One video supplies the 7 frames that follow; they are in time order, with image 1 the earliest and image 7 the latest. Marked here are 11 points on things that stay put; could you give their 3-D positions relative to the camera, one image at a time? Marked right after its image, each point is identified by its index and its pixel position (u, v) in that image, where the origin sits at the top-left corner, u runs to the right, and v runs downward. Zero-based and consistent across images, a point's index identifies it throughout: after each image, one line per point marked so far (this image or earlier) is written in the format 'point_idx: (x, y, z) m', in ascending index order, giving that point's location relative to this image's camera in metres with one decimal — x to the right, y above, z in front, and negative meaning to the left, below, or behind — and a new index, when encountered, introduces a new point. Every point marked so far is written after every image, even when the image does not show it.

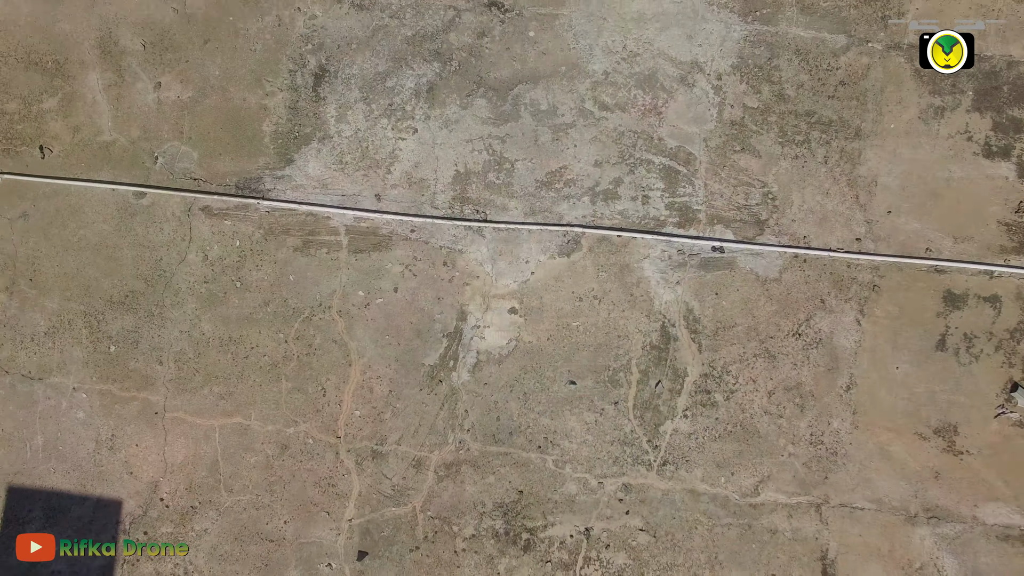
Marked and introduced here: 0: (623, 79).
0: (+0.2, +0.4, +1.6) m
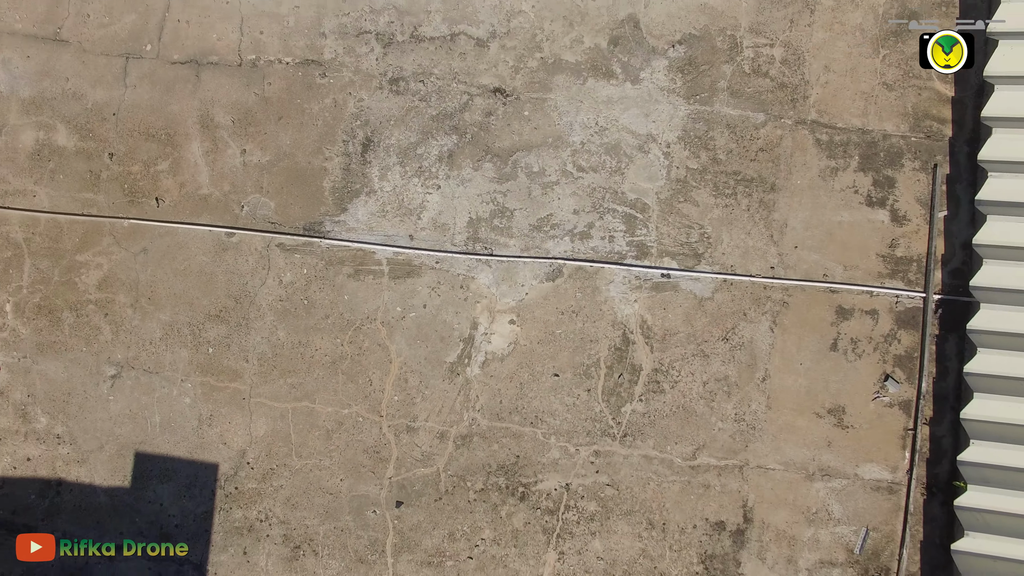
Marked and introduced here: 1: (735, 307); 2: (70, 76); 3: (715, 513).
0: (+0.2, +0.3, +2.1) m
1: (+0.5, 0.0, +2.1) m
2: (-1.1, +0.5, +2.2) m
3: (+0.5, -0.5, +2.1) m
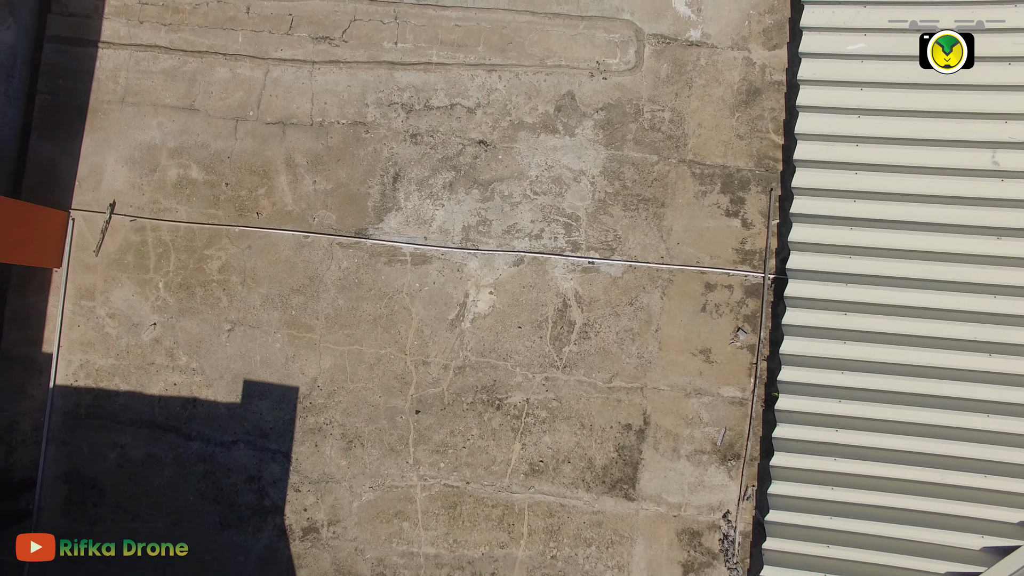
0: (+0.1, +0.4, +3.2) m
1: (+0.4, 0.0, +3.2) m
2: (-1.1, +0.6, +3.3) m
3: (+0.4, -0.5, +3.2) m
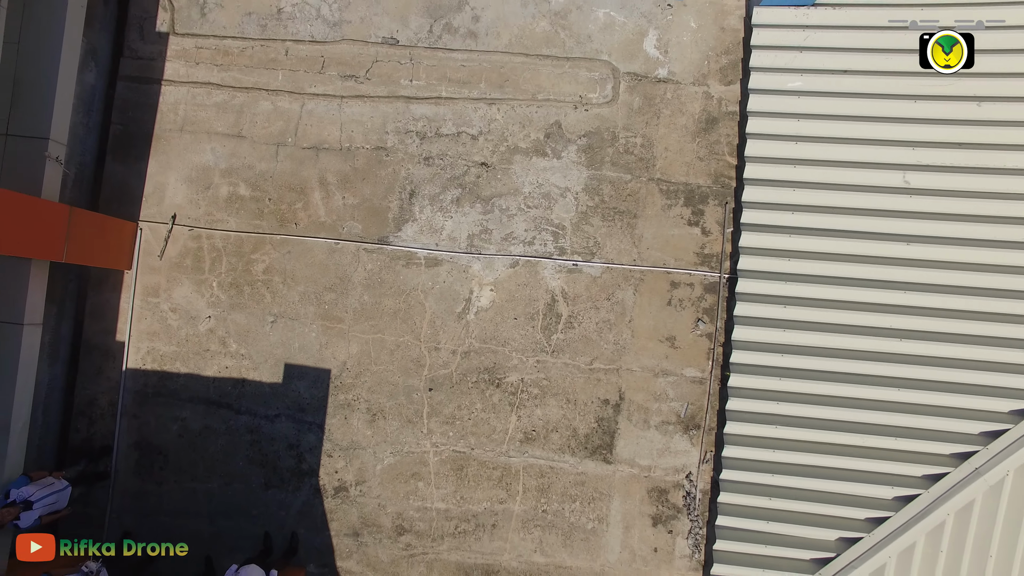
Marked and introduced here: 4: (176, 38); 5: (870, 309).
0: (+0.1, +0.4, +3.9) m
1: (+0.4, 0.0, +3.8) m
2: (-1.2, +0.6, +3.9) m
3: (+0.4, -0.5, +3.8) m
4: (-1.5, +1.1, +4.0) m
5: (+1.3, -0.1, +3.3) m
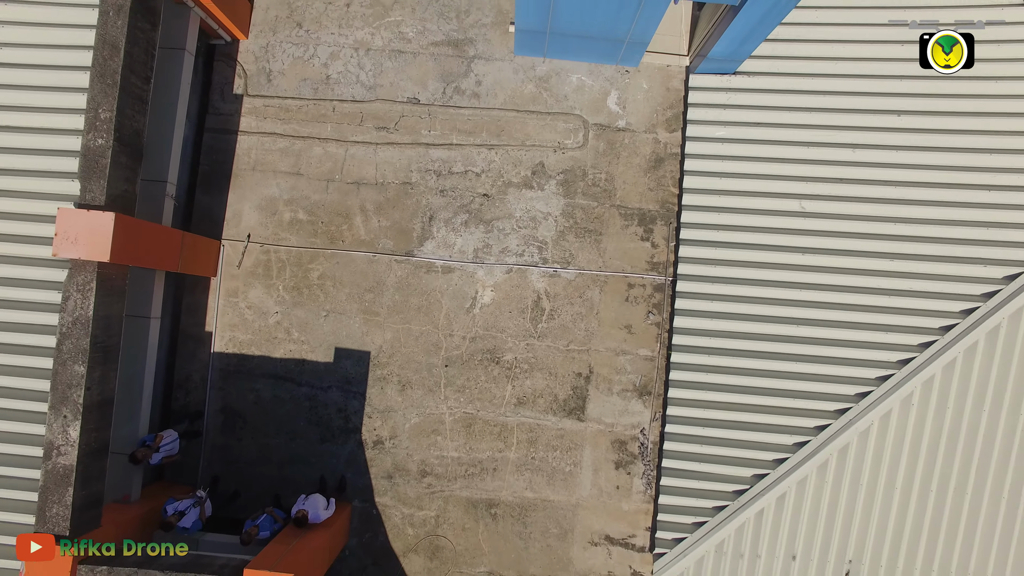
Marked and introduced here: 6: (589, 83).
0: (+0.1, +0.4, +5.1) m
1: (+0.4, 0.0, +5.0) m
2: (-1.2, +0.6, +5.1) m
3: (+0.4, -0.5, +5.0) m
4: (-1.5, +1.1, +5.2) m
5: (+1.3, -0.1, +4.5) m
6: (+0.4, +1.2, +5.1) m
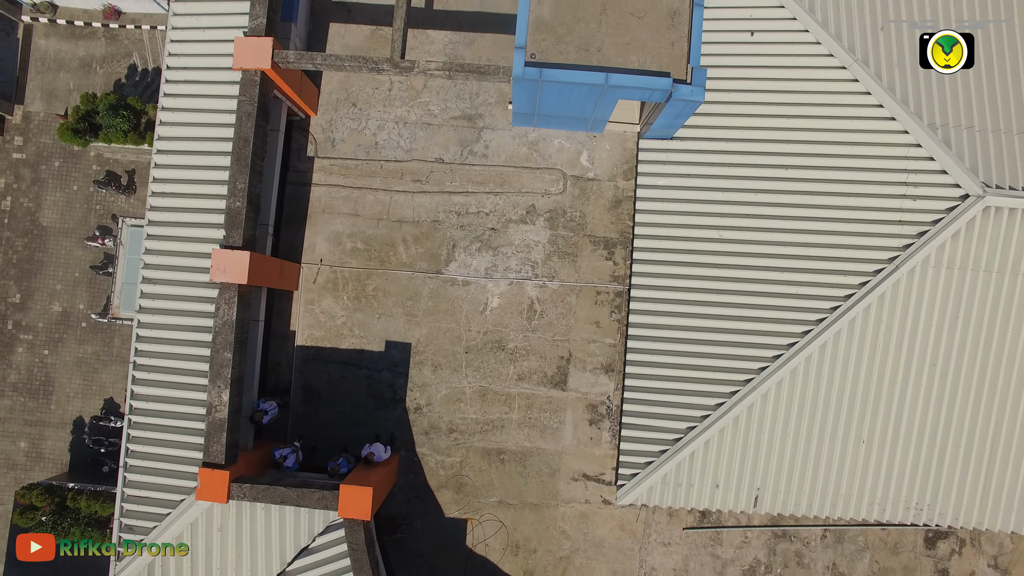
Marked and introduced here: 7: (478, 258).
0: (+0.1, +0.3, +7.0) m
1: (+0.4, 0.0, +7.0) m
2: (-1.2, +0.5, +7.0) m
3: (+0.4, -0.5, +6.9) m
4: (-1.5, +1.0, +7.1) m
5: (+1.3, -0.1, +6.4) m
6: (+0.4, +1.1, +7.0) m
7: (-0.2, +0.2, +7.0) m
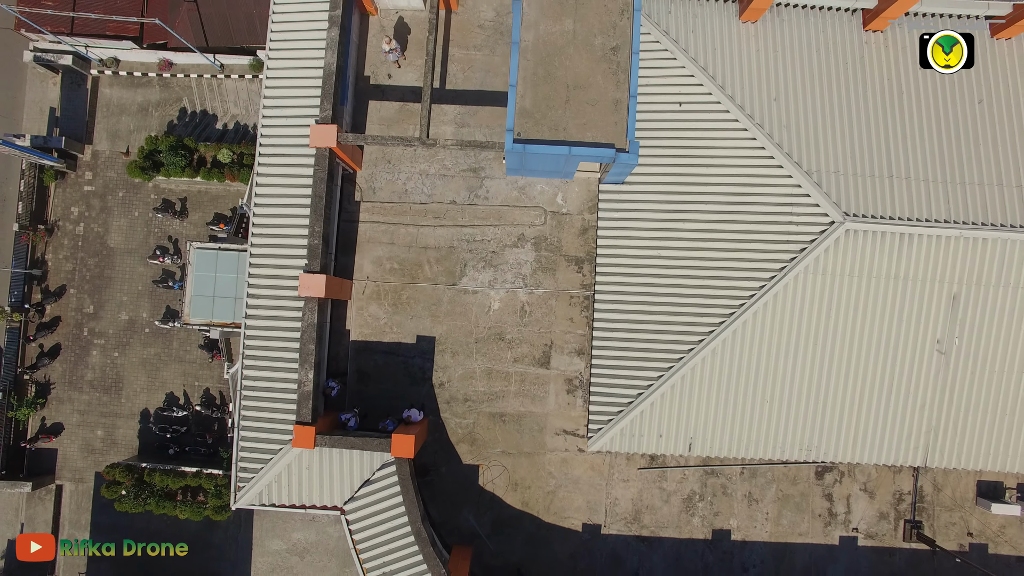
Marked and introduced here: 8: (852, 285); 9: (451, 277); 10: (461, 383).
0: (0.0, +0.3, +9.5) m
1: (+0.4, -0.1, +9.5) m
2: (-1.2, +0.4, +9.5) m
3: (+0.4, -0.6, +9.4) m
4: (-1.6, +0.9, +9.6) m
5: (+1.3, -0.2, +8.9) m
6: (+0.4, +1.0, +9.5) m
7: (-0.3, +0.2, +9.5) m
8: (+3.2, 0.0, +8.6) m
9: (-0.6, +0.1, +9.5) m
10: (-0.5, -1.0, +9.4) m
